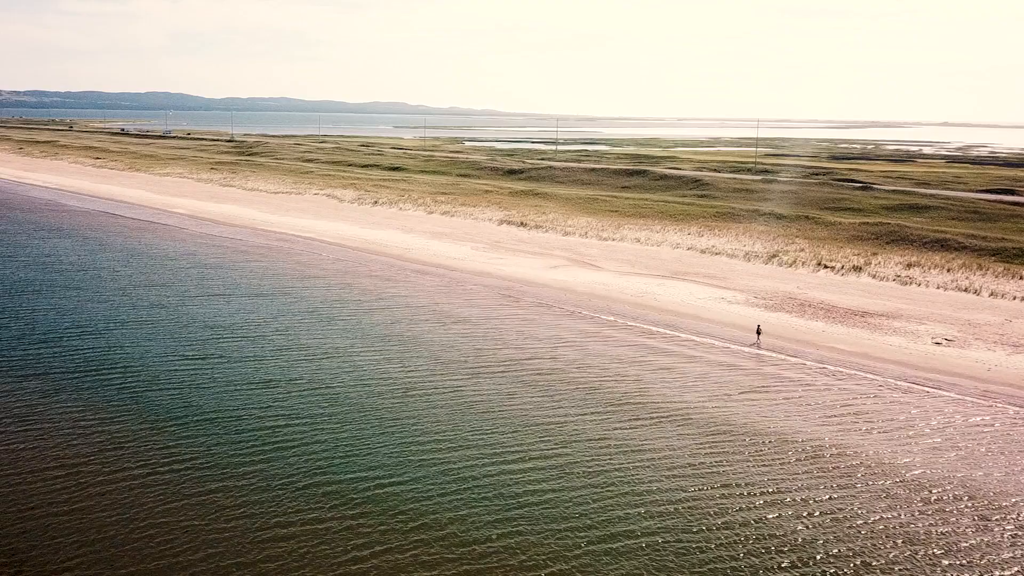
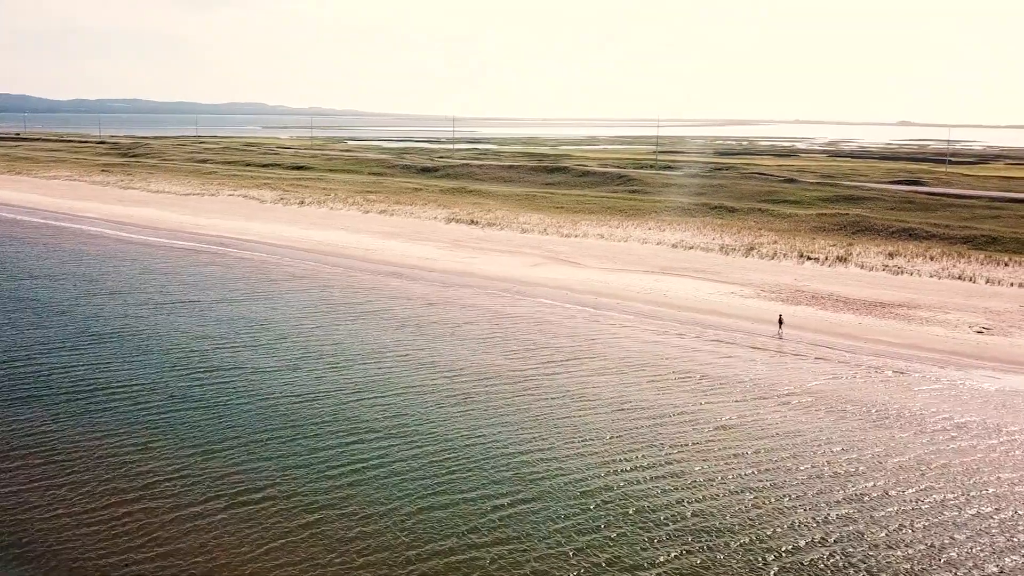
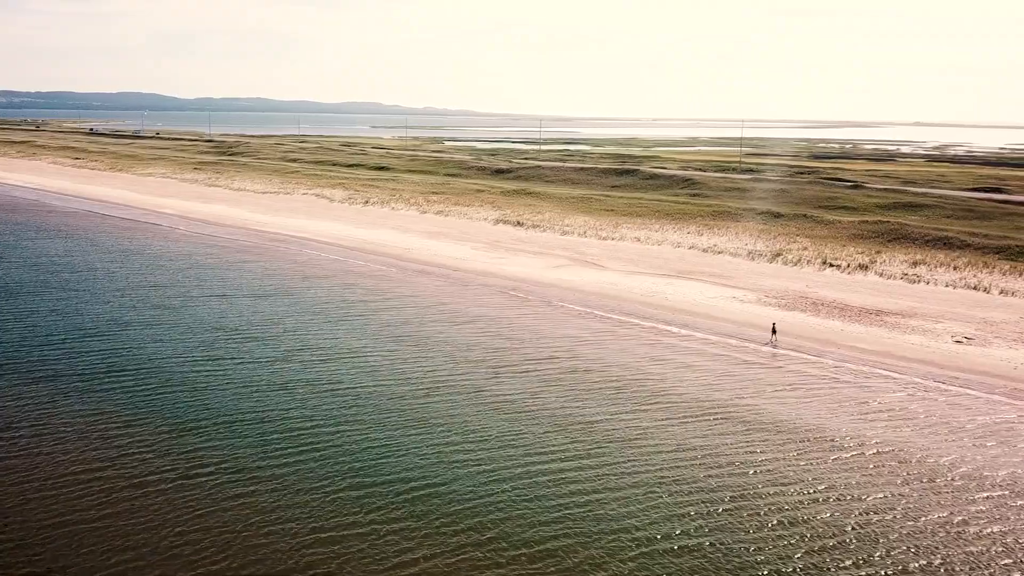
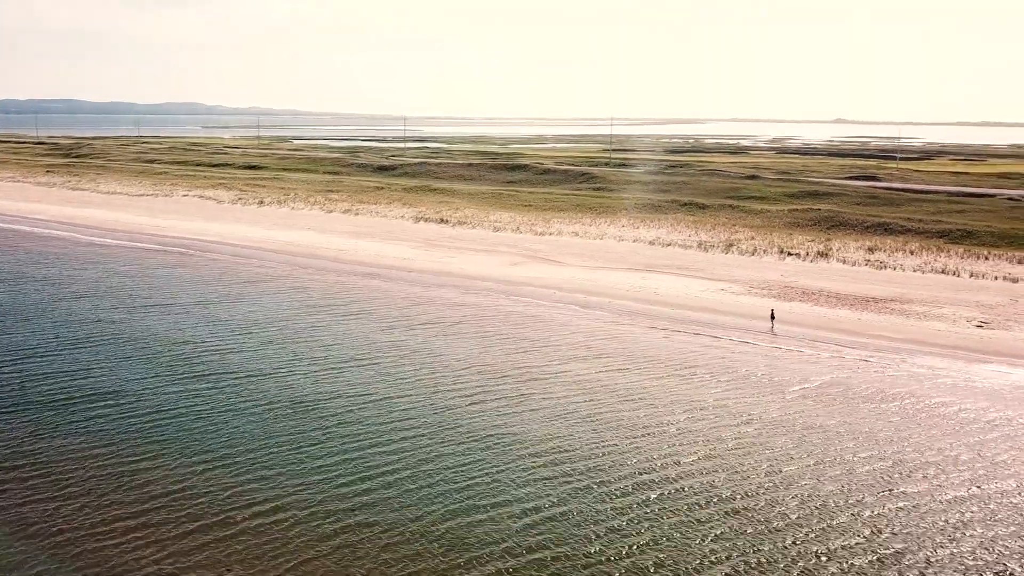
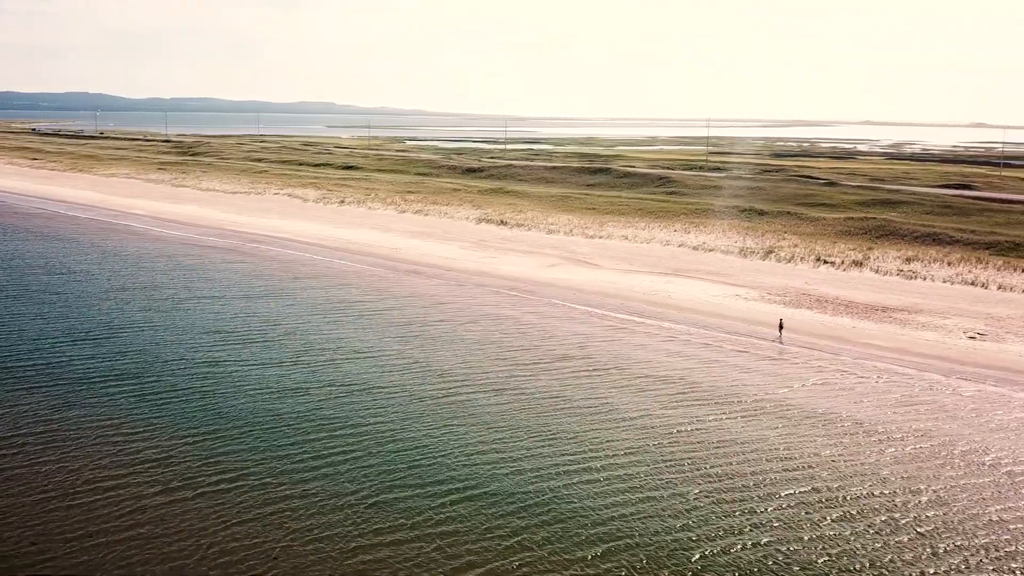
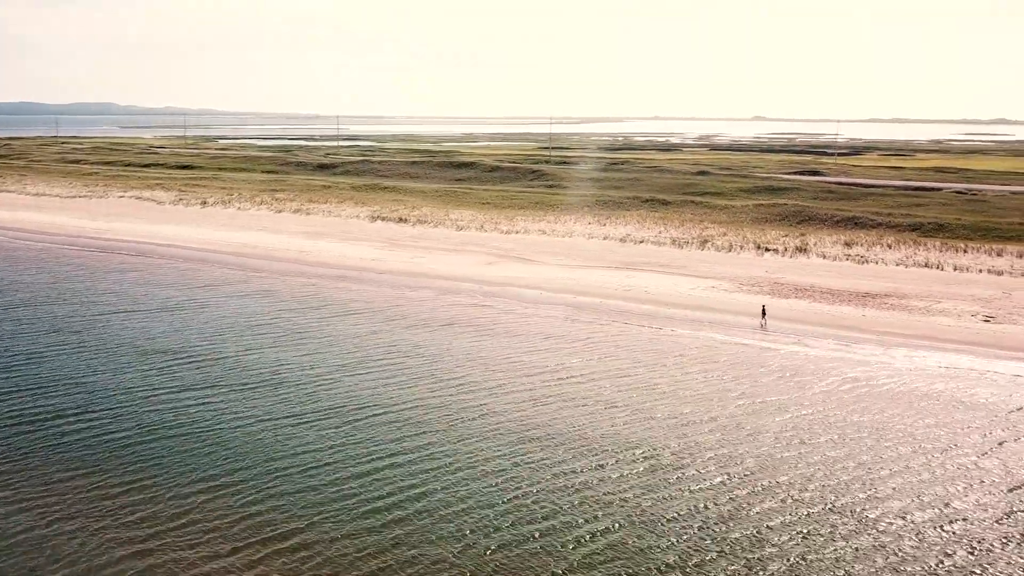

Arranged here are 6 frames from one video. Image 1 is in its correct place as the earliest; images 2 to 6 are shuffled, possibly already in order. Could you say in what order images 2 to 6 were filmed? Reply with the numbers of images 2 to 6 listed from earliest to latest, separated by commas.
3, 5, 2, 4, 6
